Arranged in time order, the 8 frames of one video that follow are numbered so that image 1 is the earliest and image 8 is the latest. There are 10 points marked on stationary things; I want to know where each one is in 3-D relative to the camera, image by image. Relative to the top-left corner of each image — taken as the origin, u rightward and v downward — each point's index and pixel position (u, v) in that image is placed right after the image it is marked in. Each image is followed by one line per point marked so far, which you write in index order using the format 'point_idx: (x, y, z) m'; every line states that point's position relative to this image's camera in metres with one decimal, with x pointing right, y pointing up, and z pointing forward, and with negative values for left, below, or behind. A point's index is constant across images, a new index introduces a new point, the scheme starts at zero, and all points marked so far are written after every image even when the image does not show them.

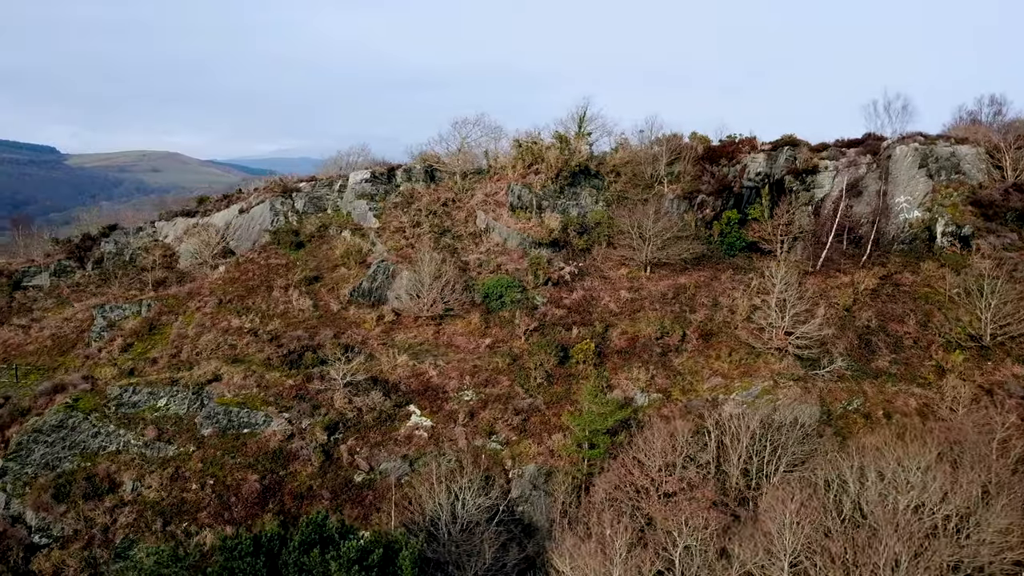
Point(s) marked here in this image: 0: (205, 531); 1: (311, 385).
0: (-9.4, -7.4, +16.3) m
1: (-7.2, -3.5, +19.3) m
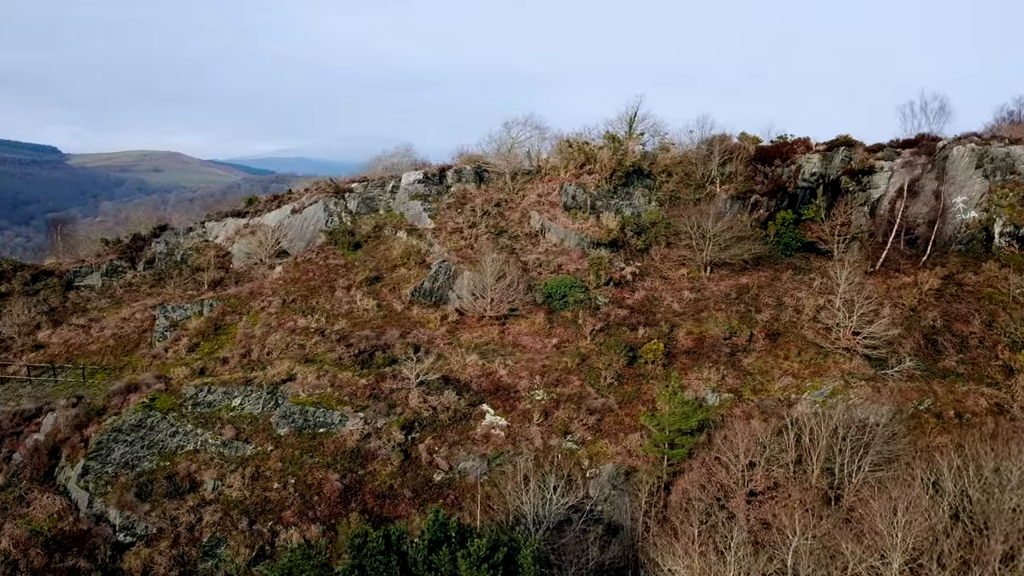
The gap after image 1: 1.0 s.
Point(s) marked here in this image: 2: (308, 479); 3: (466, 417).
0: (-6.8, -7.4, +16.4) m
1: (-4.6, -3.5, +19.4) m
2: (-6.7, -6.2, +17.5) m
3: (-1.6, -4.5, +18.7) m
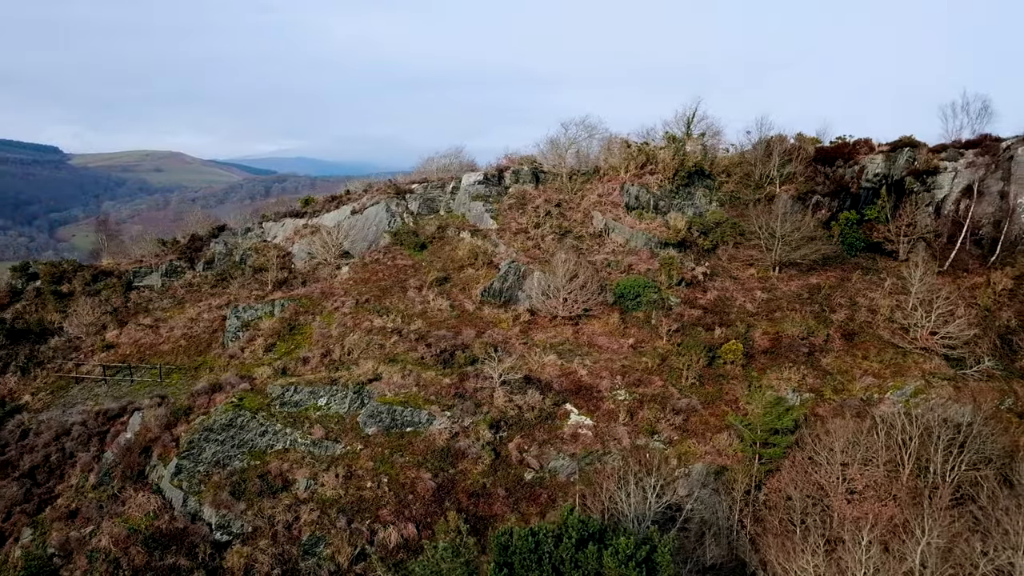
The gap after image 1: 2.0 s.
0: (-3.8, -7.4, +16.5) m
1: (-1.6, -3.5, +19.5) m
2: (-3.7, -6.2, +17.6) m
3: (+1.4, -4.5, +18.8) m
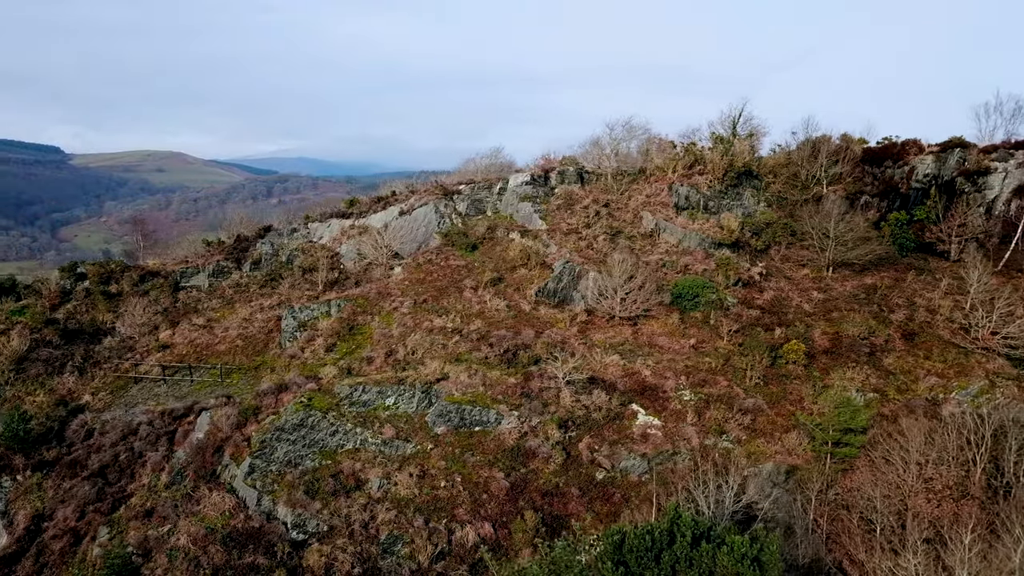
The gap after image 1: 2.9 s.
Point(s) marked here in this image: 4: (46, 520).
0: (-1.4, -7.4, +16.6) m
1: (+0.8, -3.5, +19.6) m
2: (-1.3, -6.3, +17.7) m
3: (+3.8, -4.5, +18.9) m
4: (-16.0, -7.9, +18.4) m
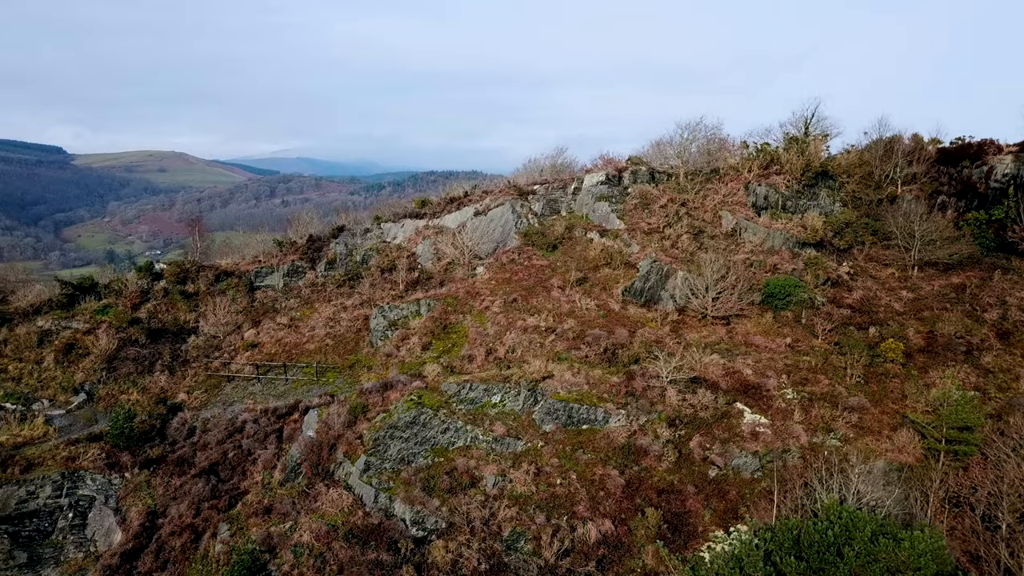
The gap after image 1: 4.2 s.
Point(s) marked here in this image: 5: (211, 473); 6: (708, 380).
0: (+2.4, -7.4, +16.7) m
1: (+4.6, -3.5, +19.7) m
2: (+2.5, -6.2, +17.9) m
3: (+7.6, -4.5, +19.0) m
4: (-12.2, -7.9, +18.6) m
5: (-10.8, -6.7, +19.2) m
6: (+7.3, -3.4, +20.0) m
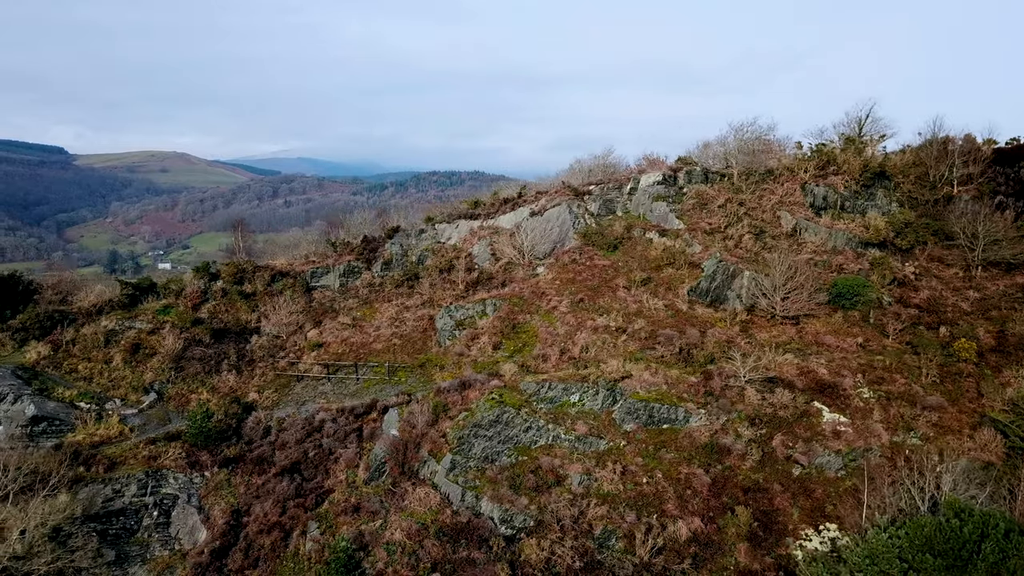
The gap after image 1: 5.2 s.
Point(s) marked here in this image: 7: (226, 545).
0: (+5.3, -7.4, +16.9) m
1: (+7.5, -3.5, +19.9) m
2: (+5.4, -6.2, +18.0) m
3: (+10.5, -4.5, +19.2) m
4: (-9.3, -7.9, +18.7) m
5: (-7.9, -6.7, +19.4) m
6: (+10.2, -3.4, +20.1) m
7: (-9.5, -8.5, +17.7) m
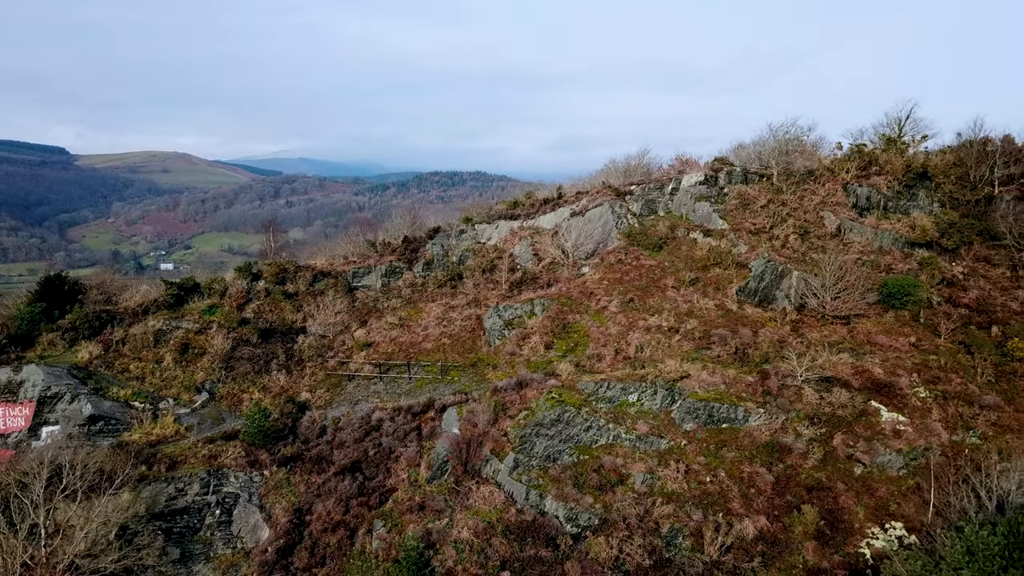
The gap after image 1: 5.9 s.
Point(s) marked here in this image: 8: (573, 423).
0: (+7.5, -7.4, +17.0) m
1: (+9.6, -3.5, +20.0) m
2: (+7.6, -6.2, +18.1) m
3: (+12.6, -4.5, +19.3) m
4: (-7.2, -7.9, +18.8) m
5: (-5.7, -6.7, +19.5) m
6: (+12.4, -3.4, +20.2) m
7: (-7.3, -8.5, +17.8) m
8: (+2.1, -4.8, +19.0) m
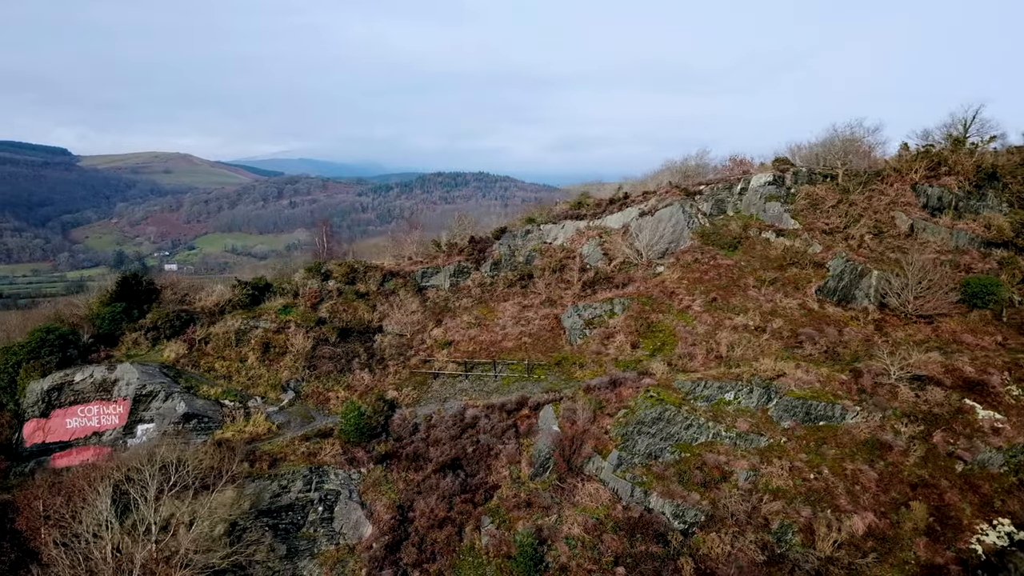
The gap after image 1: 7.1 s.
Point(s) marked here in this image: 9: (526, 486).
0: (+11.1, -7.3, +17.2) m
1: (+13.2, -3.4, +20.2) m
2: (+11.2, -6.2, +18.3) m
3: (+16.2, -4.5, +19.5) m
4: (-3.6, -7.9, +19.0) m
5: (-2.1, -6.6, +19.7) m
6: (+16.0, -3.4, +20.4) m
7: (-3.7, -8.5, +18.0) m
8: (+5.7, -4.8, +19.2) m
9: (+0.4, -7.0, +18.8) m
